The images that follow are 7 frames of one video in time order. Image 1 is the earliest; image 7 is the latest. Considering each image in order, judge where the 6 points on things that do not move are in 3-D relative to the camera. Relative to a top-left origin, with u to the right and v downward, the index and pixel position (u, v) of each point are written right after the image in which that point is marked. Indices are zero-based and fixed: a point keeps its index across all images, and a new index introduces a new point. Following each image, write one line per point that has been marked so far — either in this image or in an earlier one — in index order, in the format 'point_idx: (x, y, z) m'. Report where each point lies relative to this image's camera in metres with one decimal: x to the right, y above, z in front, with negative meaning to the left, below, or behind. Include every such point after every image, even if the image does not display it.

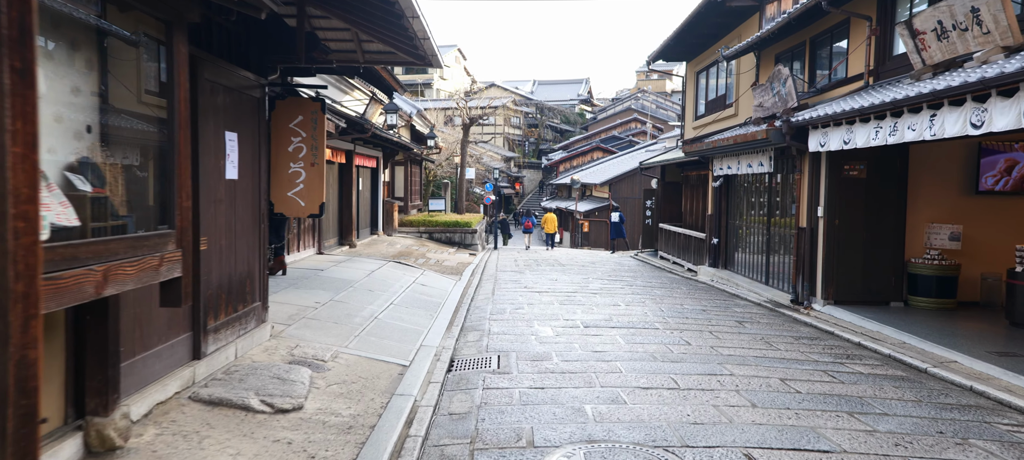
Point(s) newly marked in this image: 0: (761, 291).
0: (+4.6, -1.2, +12.0) m
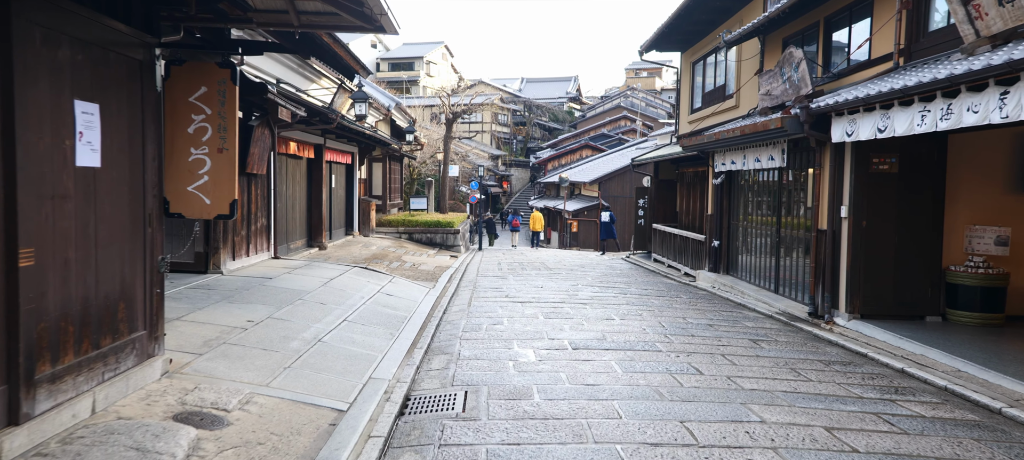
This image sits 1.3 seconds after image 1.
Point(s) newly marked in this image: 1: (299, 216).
0: (+4.3, -1.2, +10.7) m
1: (-5.4, +0.4, +16.3) m
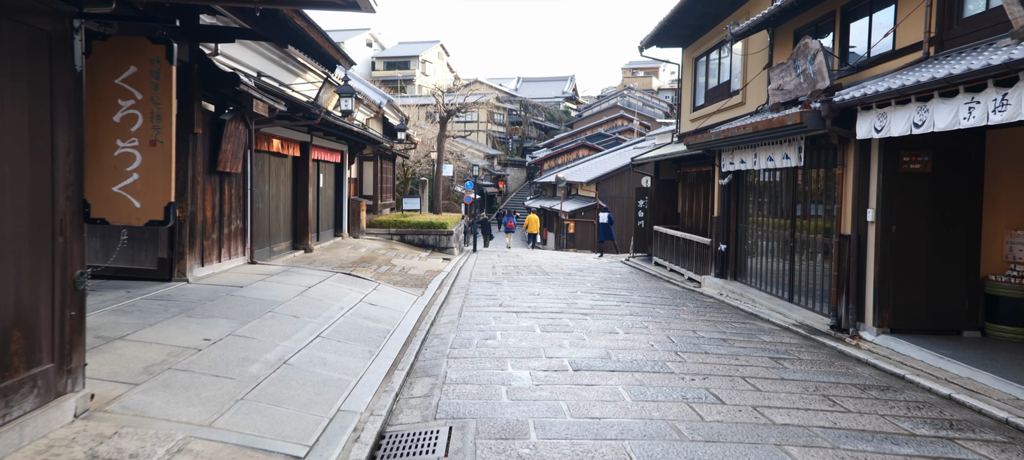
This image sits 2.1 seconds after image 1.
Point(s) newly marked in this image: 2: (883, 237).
0: (+4.2, -1.3, +9.9) m
1: (-5.5, +0.3, +15.5) m
2: (+4.5, -0.1, +7.9) m
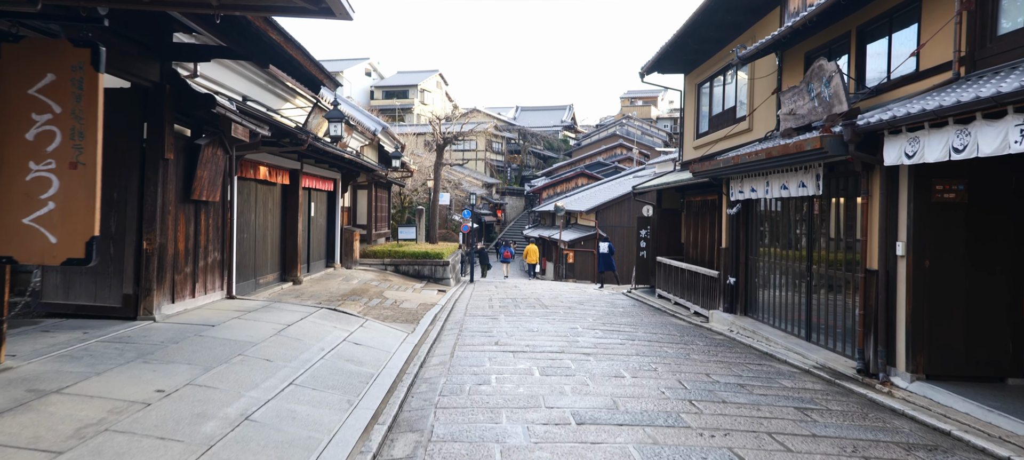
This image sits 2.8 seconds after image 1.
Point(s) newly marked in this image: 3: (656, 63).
0: (+4.2, -1.7, +9.2) m
1: (-5.5, -0.4, +14.8) m
2: (+4.5, -0.5, +7.2) m
3: (+4.2, +4.9, +19.0) m
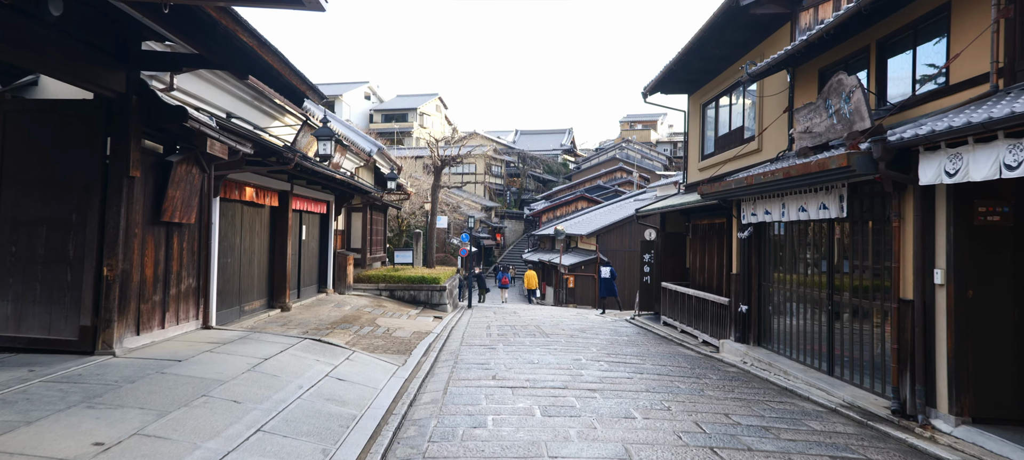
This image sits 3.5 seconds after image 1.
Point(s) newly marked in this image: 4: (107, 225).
0: (+4.2, -2.1, +8.4) m
1: (-5.6, -0.9, +14.1) m
2: (+4.5, -0.7, +6.5) m
3: (+4.2, +4.2, +18.4) m
4: (-4.3, +0.1, +6.8) m
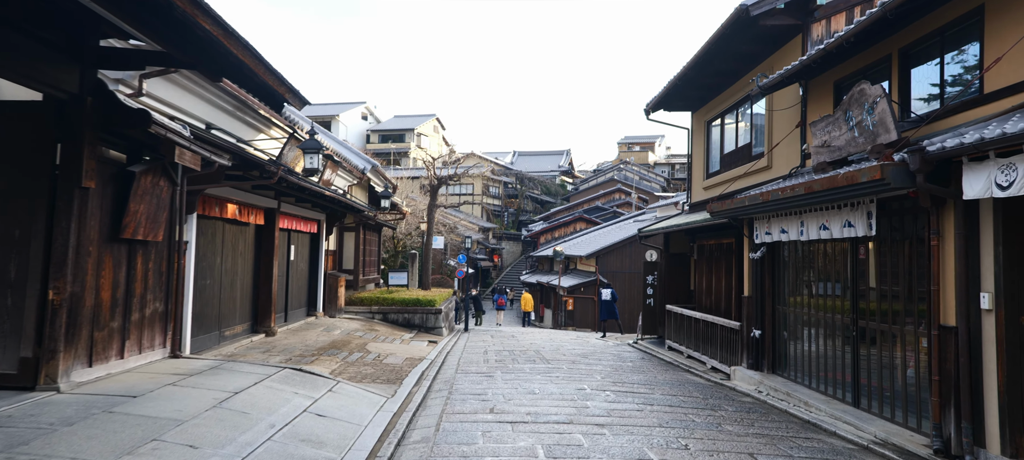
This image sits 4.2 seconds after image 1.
0: (+4.1, -2.3, +7.6) m
1: (-5.6, -1.3, +13.3) m
2: (+4.5, -0.9, +5.8) m
3: (+4.2, +3.6, +17.8) m
4: (-4.3, -0.1, +6.0) m
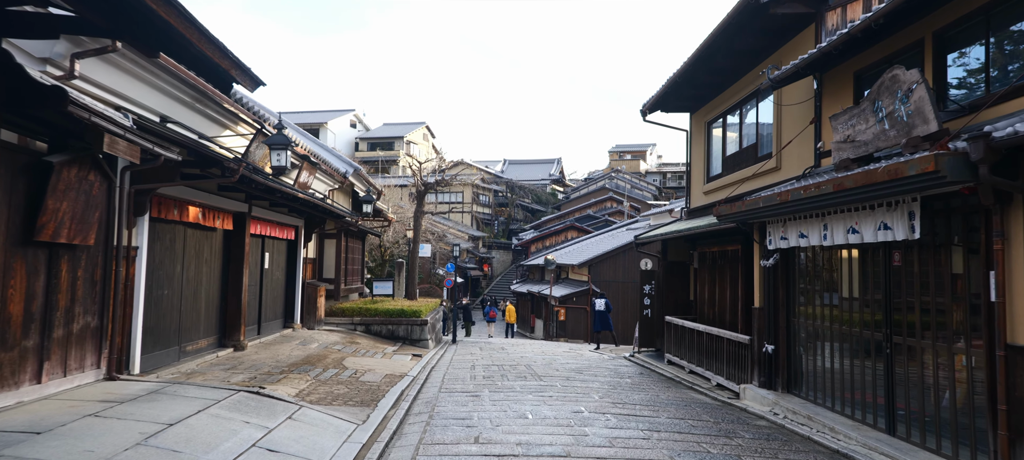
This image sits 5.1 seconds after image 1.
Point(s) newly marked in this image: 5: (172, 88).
0: (+4.0, -2.3, +6.6) m
1: (-5.8, -1.4, +12.2) m
2: (+4.4, -0.9, +4.8) m
3: (+3.9, +3.4, +16.9) m
4: (-4.4, -0.1, +4.9) m
5: (-4.7, +2.0, +9.0) m
